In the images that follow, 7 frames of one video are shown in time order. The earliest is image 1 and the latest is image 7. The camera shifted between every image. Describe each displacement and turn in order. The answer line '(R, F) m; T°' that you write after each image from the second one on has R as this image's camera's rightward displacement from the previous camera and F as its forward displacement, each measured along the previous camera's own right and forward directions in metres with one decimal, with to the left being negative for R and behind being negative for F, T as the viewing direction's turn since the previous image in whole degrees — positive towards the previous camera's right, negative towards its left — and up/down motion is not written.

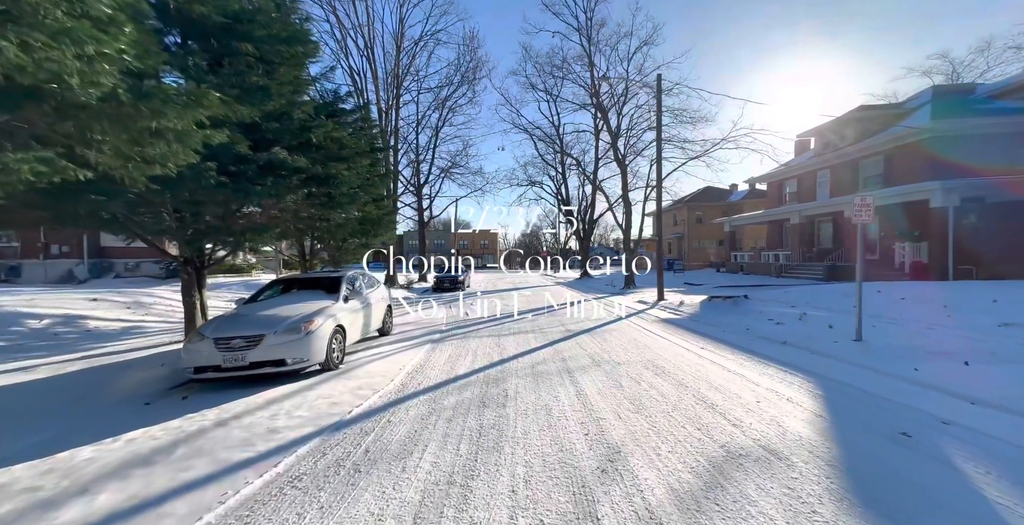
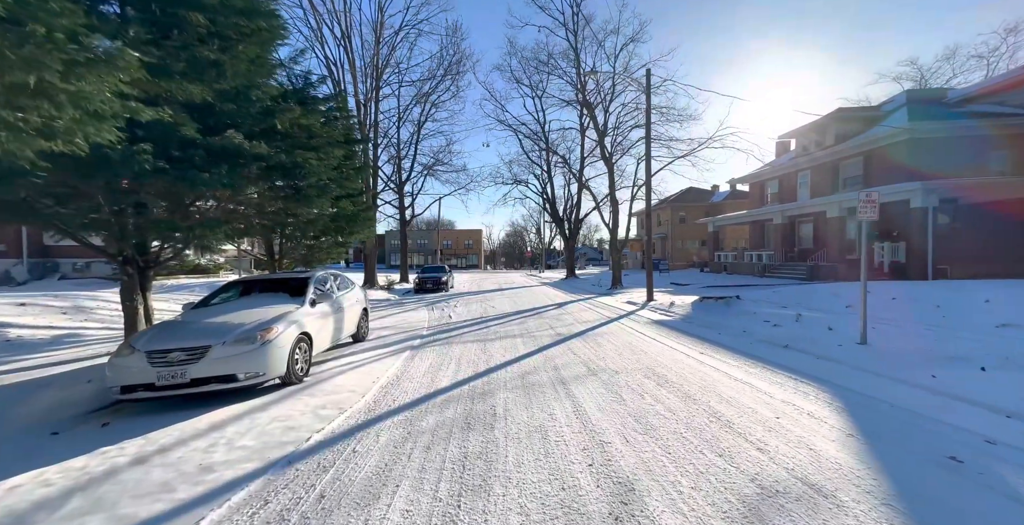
(0.0, +0.6) m; +2°
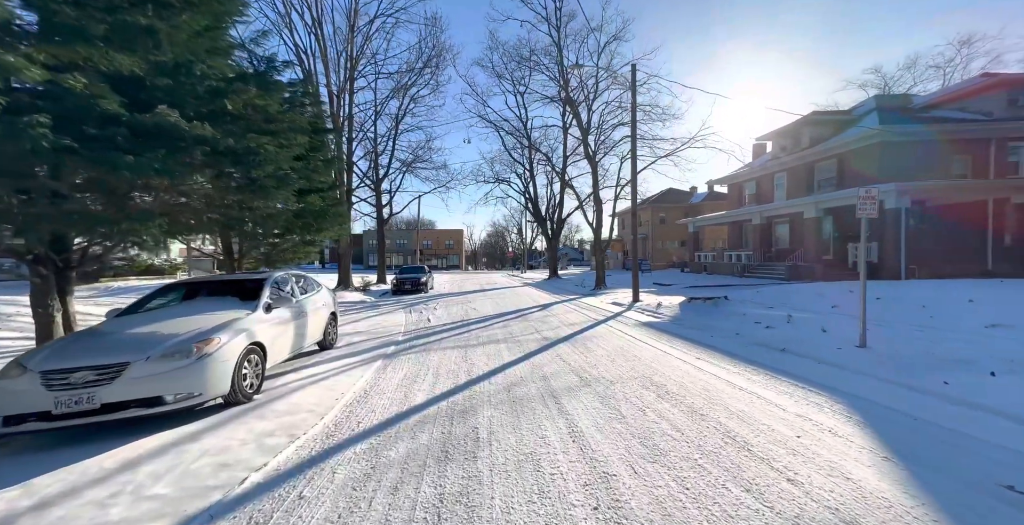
(0.0, +0.6) m; +3°
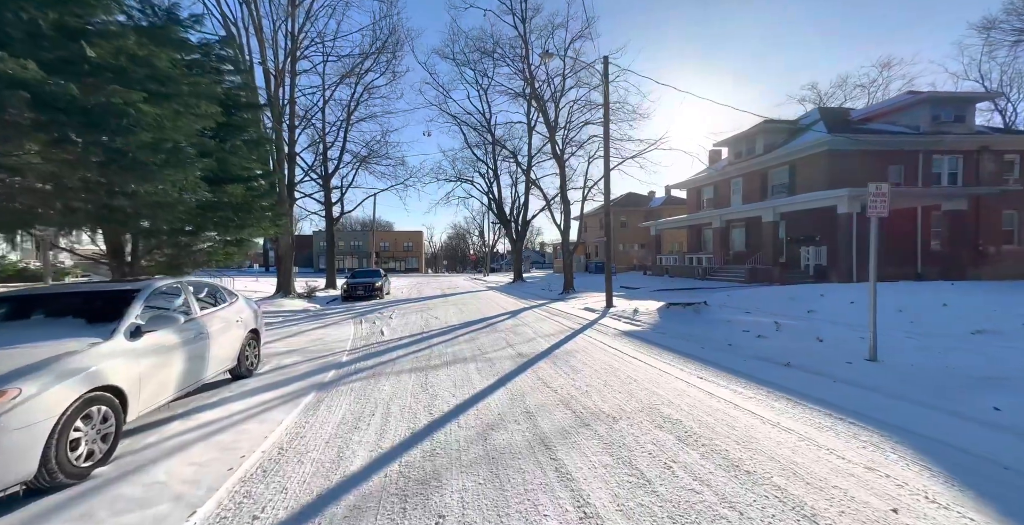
(-0.2, +1.3) m; +6°
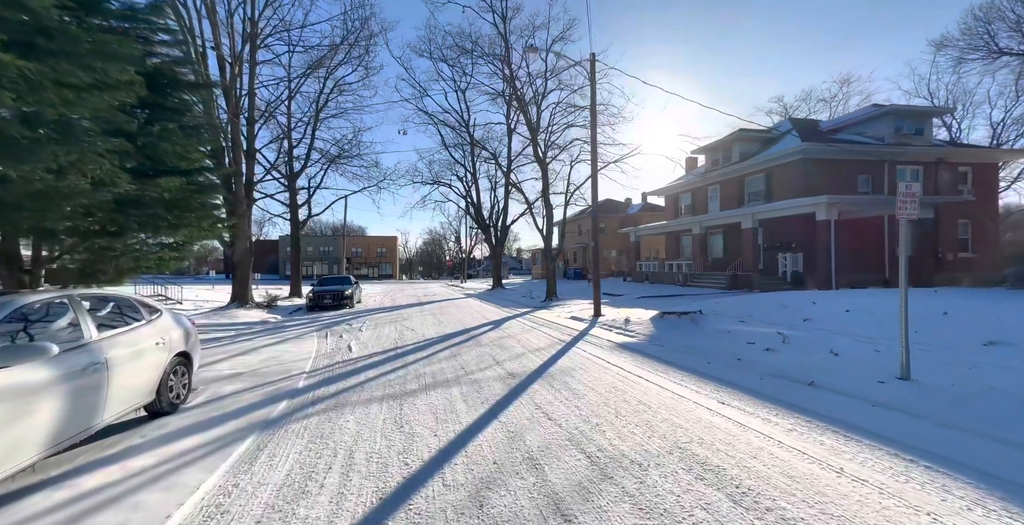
(-0.2, +0.9) m; +4°
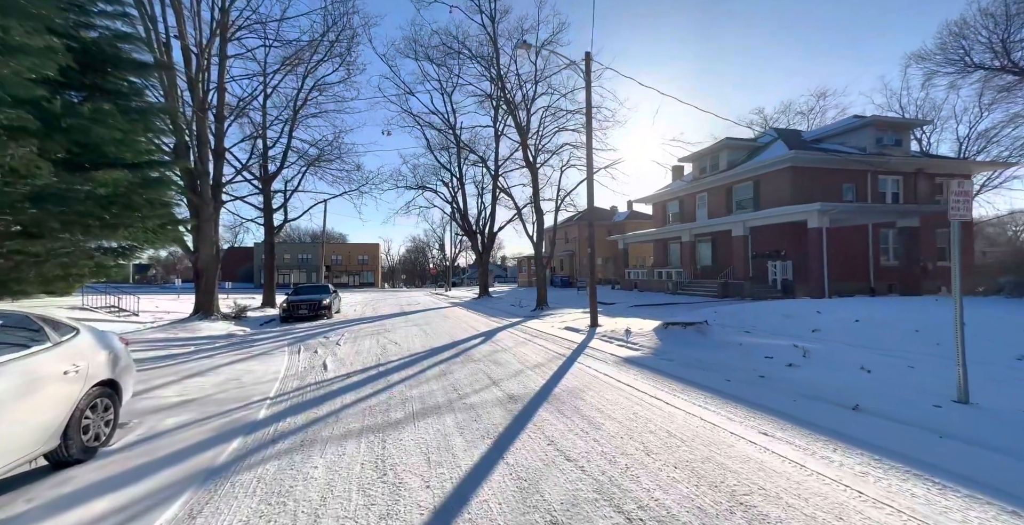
(-0.3, +0.8) m; +2°
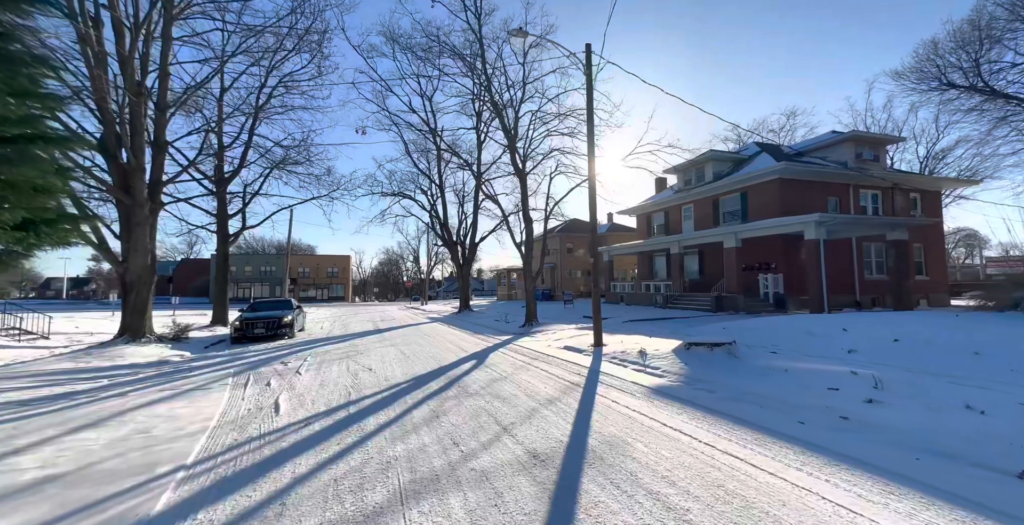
(-0.6, +1.6) m; +4°
